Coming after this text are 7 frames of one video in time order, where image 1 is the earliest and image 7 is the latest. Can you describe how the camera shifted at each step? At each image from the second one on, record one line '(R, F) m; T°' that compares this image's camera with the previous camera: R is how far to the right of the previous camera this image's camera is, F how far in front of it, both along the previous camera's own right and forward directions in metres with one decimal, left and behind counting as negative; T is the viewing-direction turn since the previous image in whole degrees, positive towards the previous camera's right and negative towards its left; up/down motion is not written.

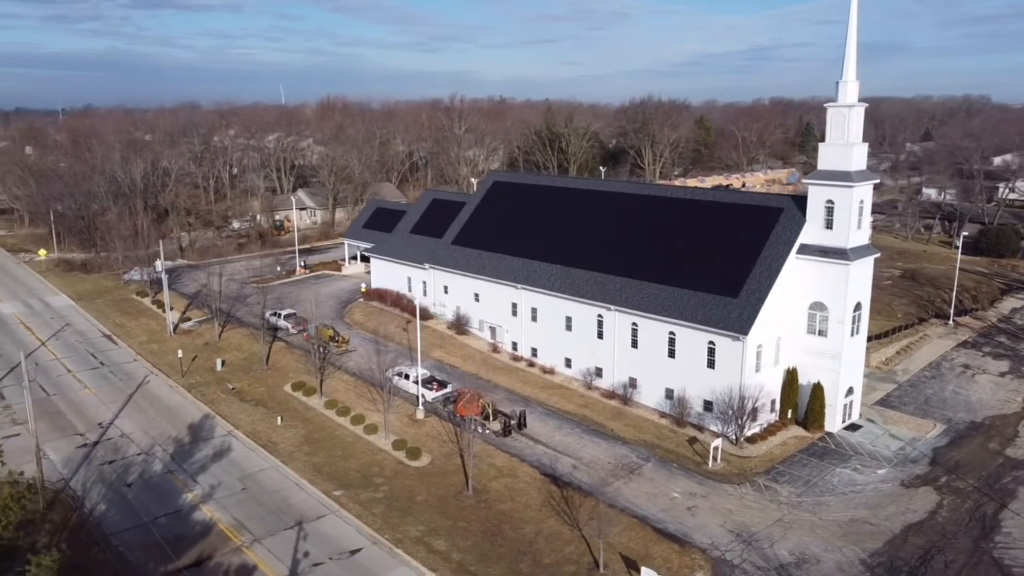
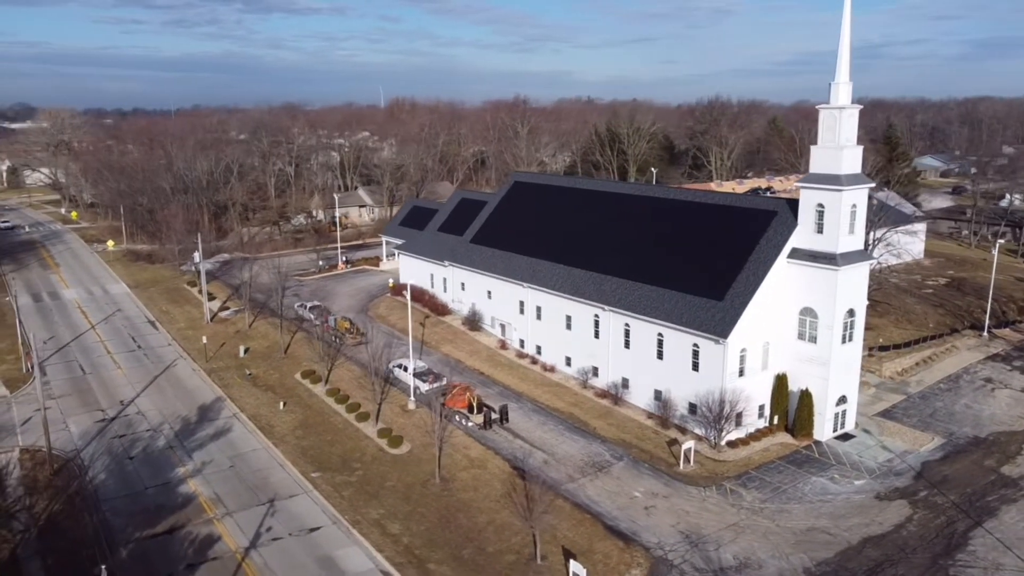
(+4.6, -0.6) m; -7°
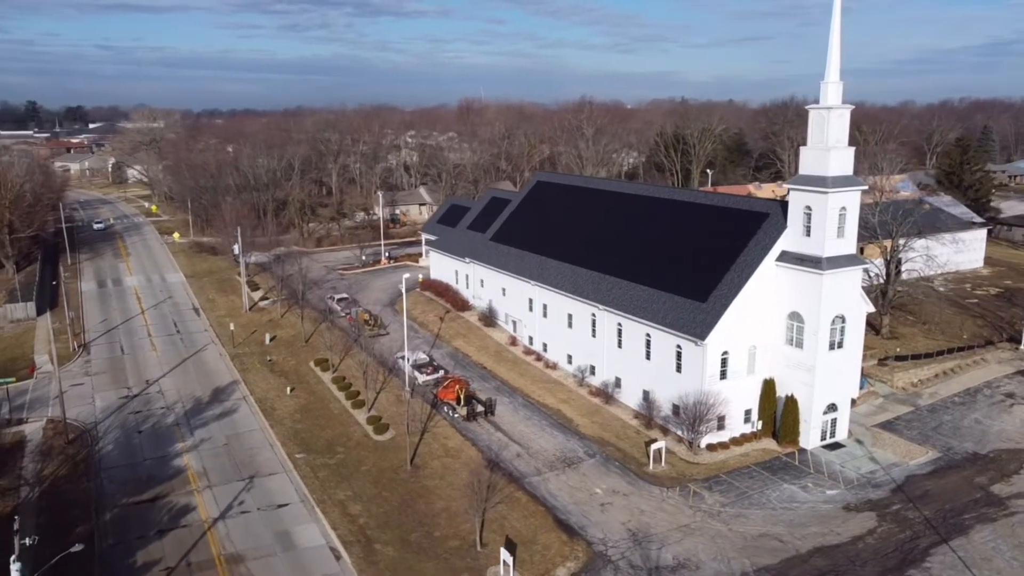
(+4.9, -0.5) m; -7°
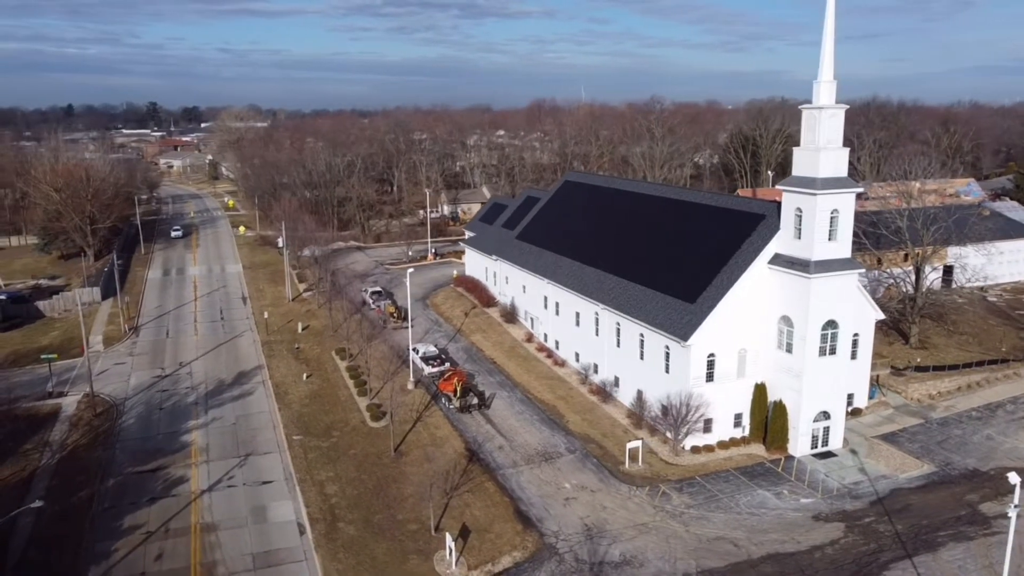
(+4.7, -0.4) m; -7°
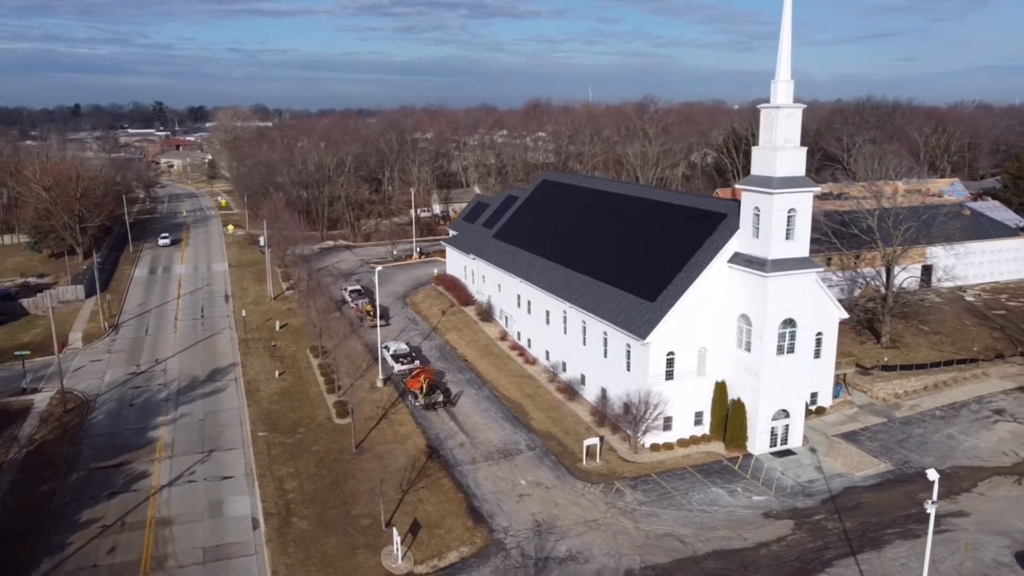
(+2.0, -0.2) m; -1°
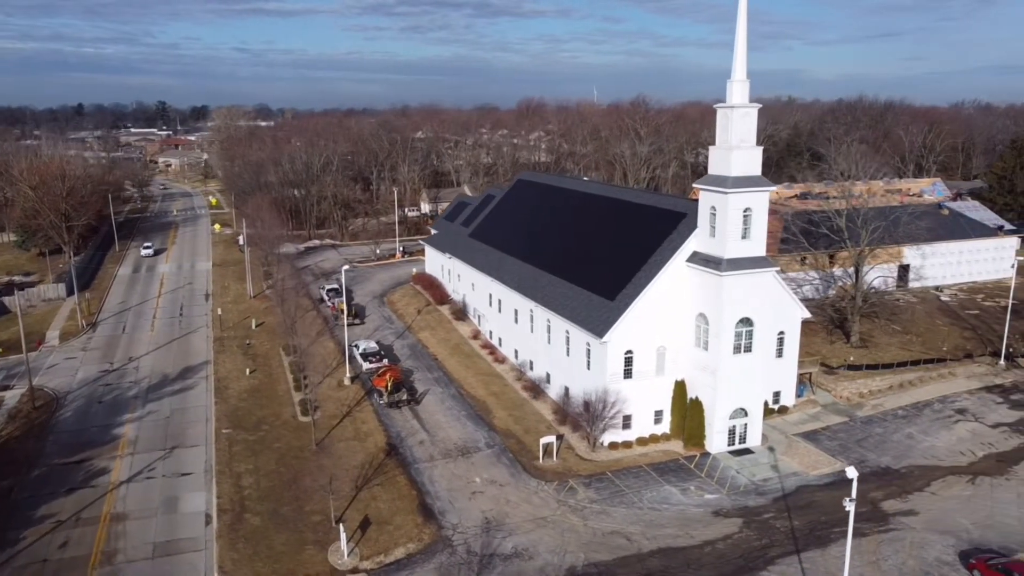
(+1.9, -0.2) m; 0°
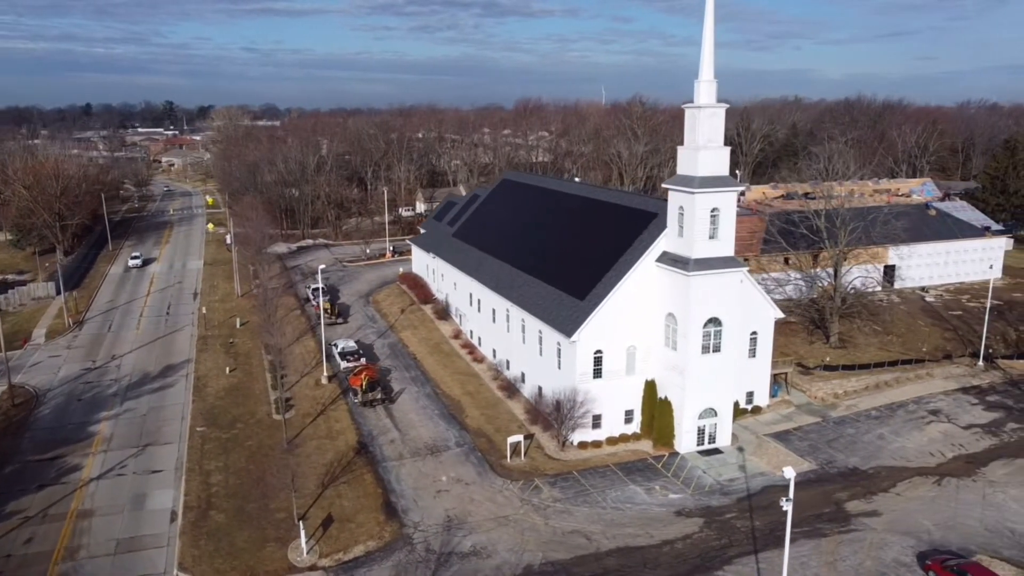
(+1.6, -0.1) m; -1°
